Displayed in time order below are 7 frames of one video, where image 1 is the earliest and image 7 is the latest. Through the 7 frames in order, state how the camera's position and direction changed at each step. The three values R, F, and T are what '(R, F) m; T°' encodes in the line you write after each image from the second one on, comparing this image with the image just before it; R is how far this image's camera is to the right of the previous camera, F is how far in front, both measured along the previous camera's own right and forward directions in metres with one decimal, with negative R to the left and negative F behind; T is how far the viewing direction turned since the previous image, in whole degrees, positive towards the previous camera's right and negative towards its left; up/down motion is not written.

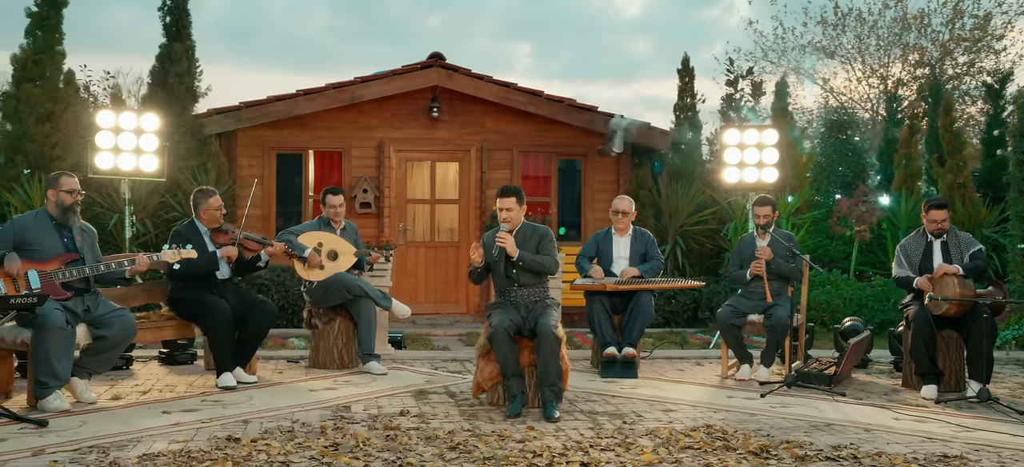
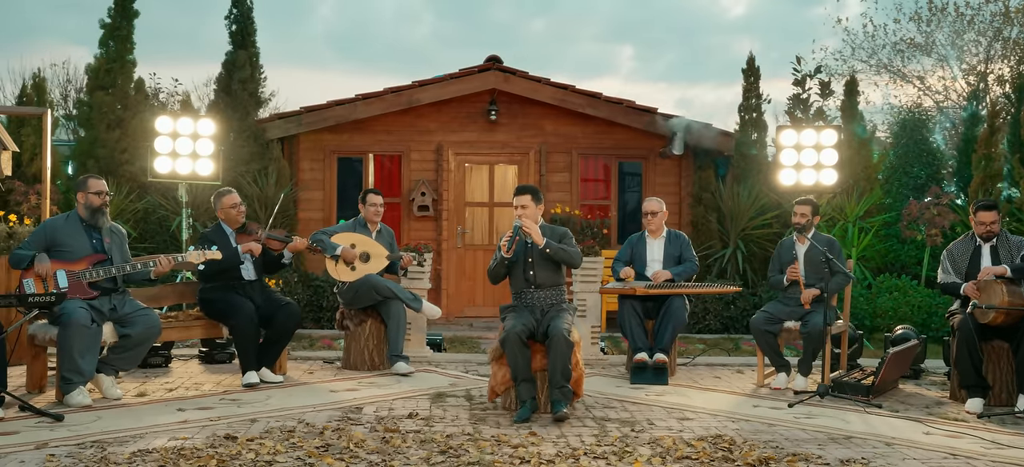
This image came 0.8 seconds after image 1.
(+0.6, +0.1) m; -6°
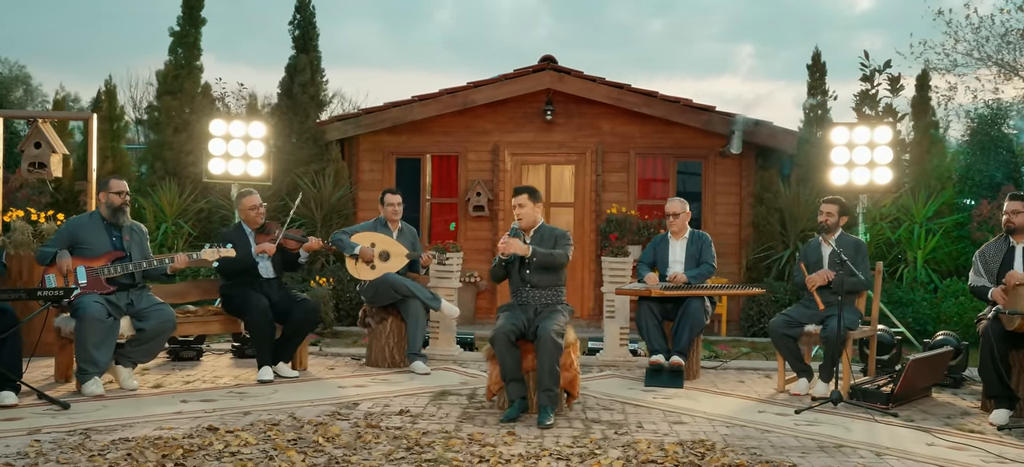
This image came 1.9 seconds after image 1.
(+0.8, +0.1) m; -7°
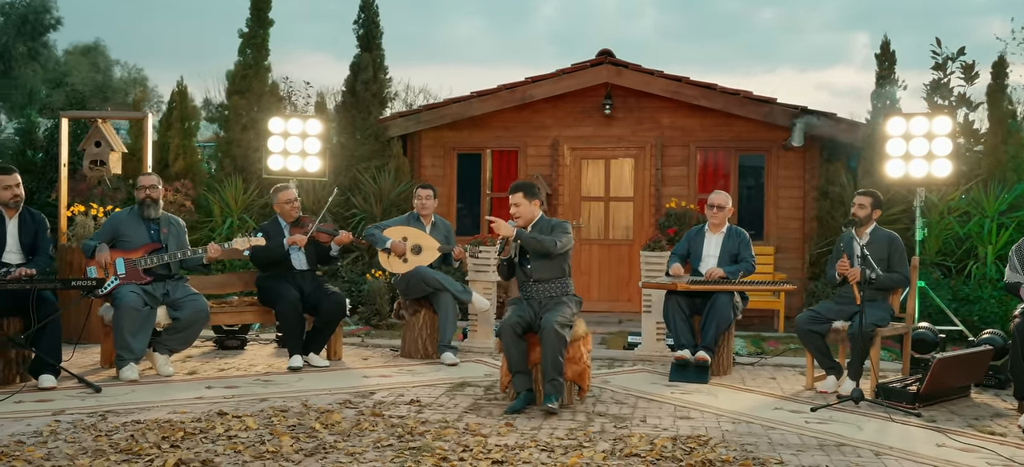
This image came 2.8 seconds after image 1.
(+0.7, 0.0) m; -6°
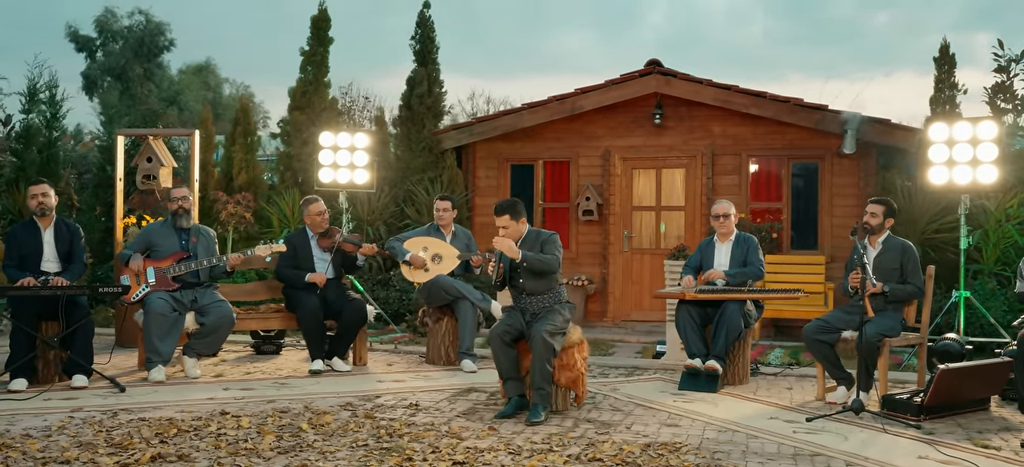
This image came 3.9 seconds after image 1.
(+0.8, -0.1) m; -6°
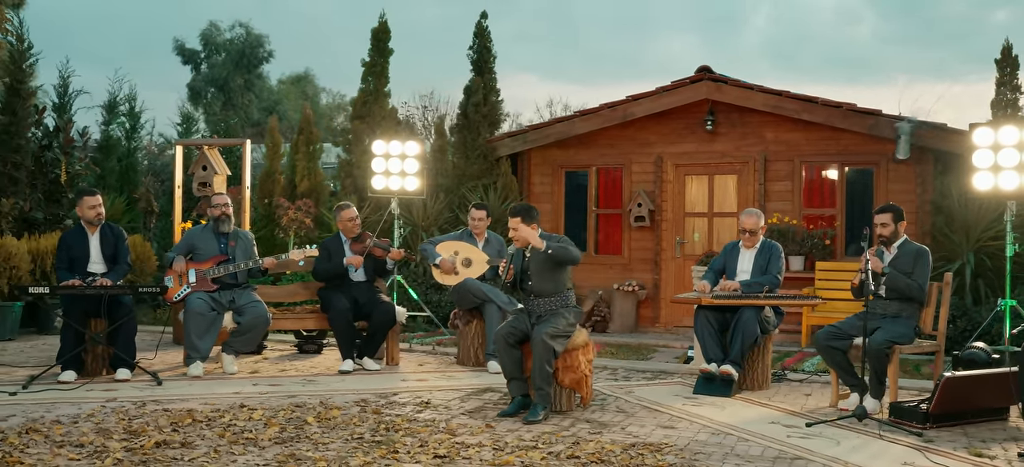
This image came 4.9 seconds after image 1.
(+0.7, -0.2) m; -6°
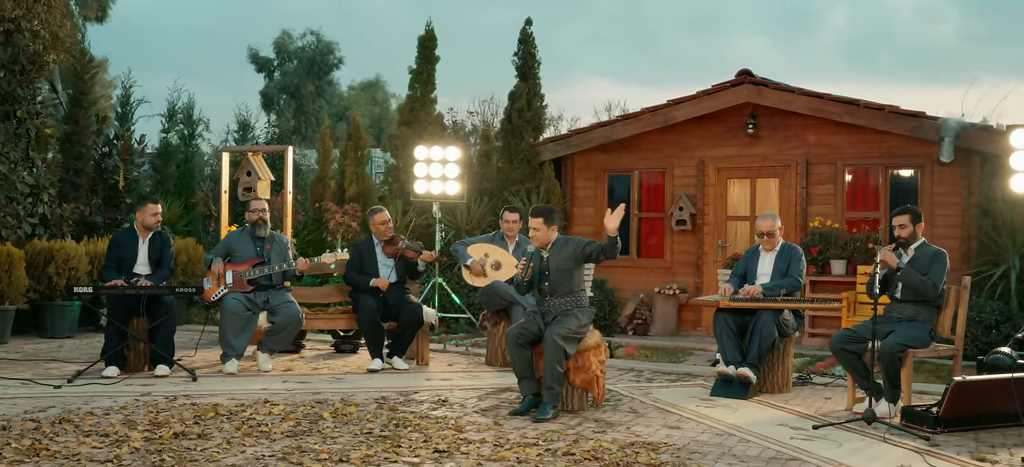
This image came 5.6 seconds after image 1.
(+0.4, -0.2) m; -4°
